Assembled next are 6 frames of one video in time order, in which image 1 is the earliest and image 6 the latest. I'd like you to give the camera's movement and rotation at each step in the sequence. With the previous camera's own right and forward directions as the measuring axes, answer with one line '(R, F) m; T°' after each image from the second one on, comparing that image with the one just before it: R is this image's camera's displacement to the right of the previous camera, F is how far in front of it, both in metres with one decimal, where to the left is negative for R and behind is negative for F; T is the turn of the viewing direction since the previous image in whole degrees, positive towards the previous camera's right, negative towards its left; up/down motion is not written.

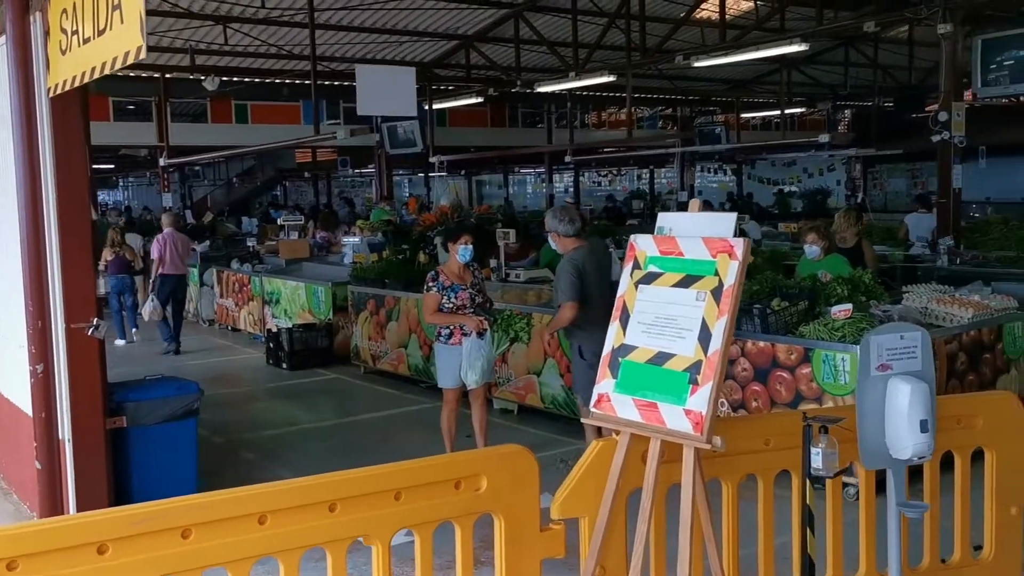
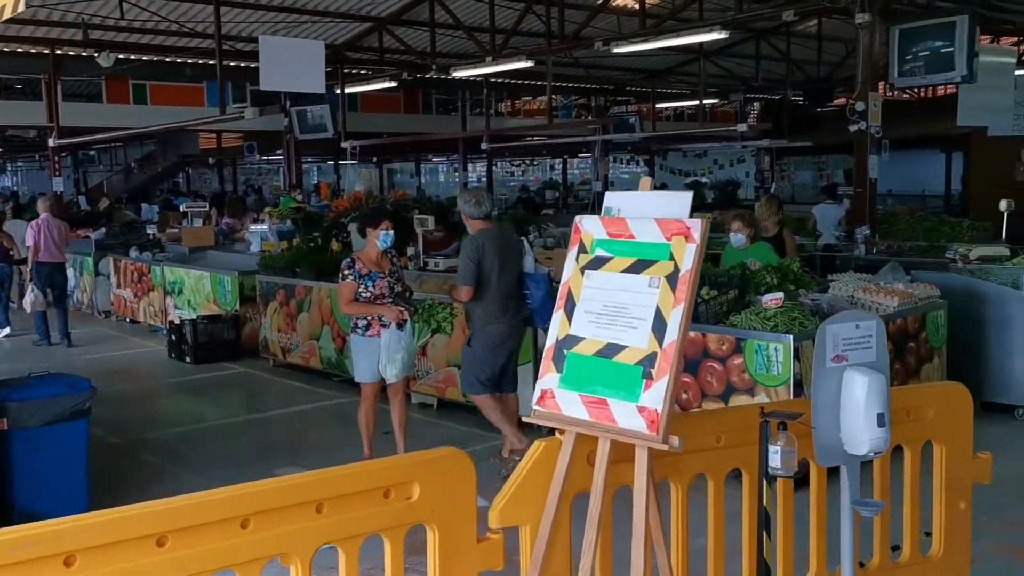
(-0.1, +0.3) m; +5°
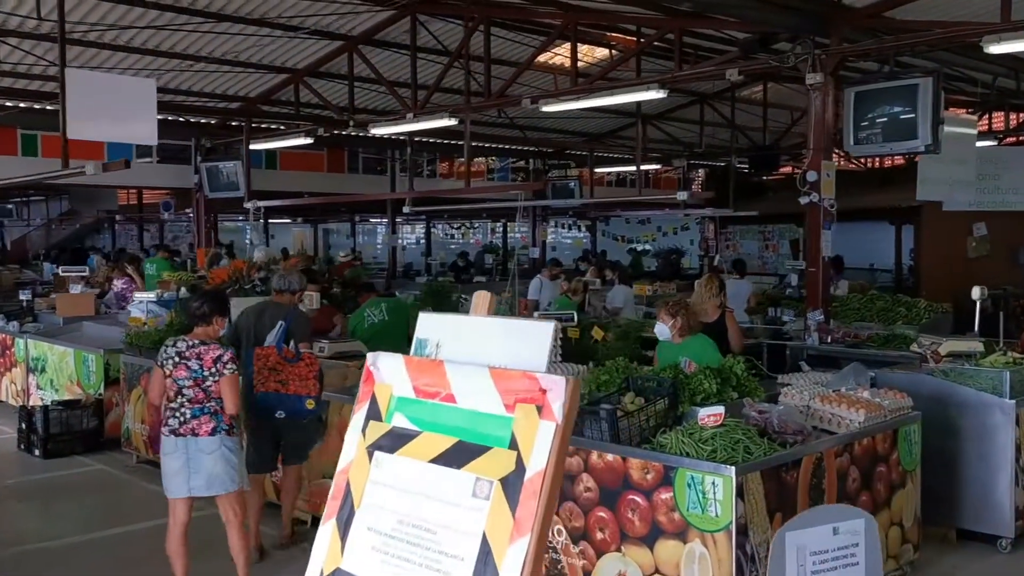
(+0.3, +1.1) m; +3°
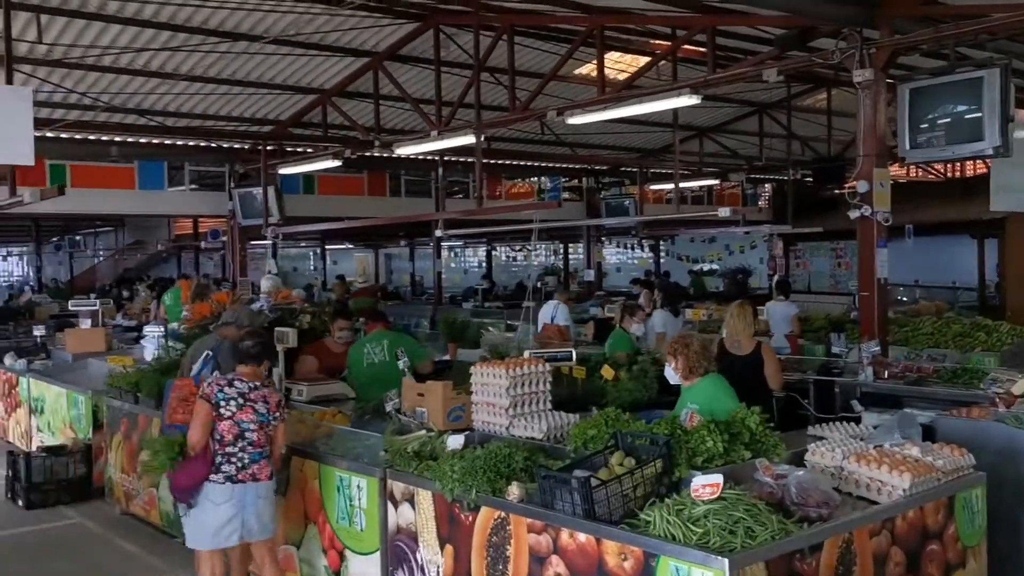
(+0.5, +0.8) m; -5°
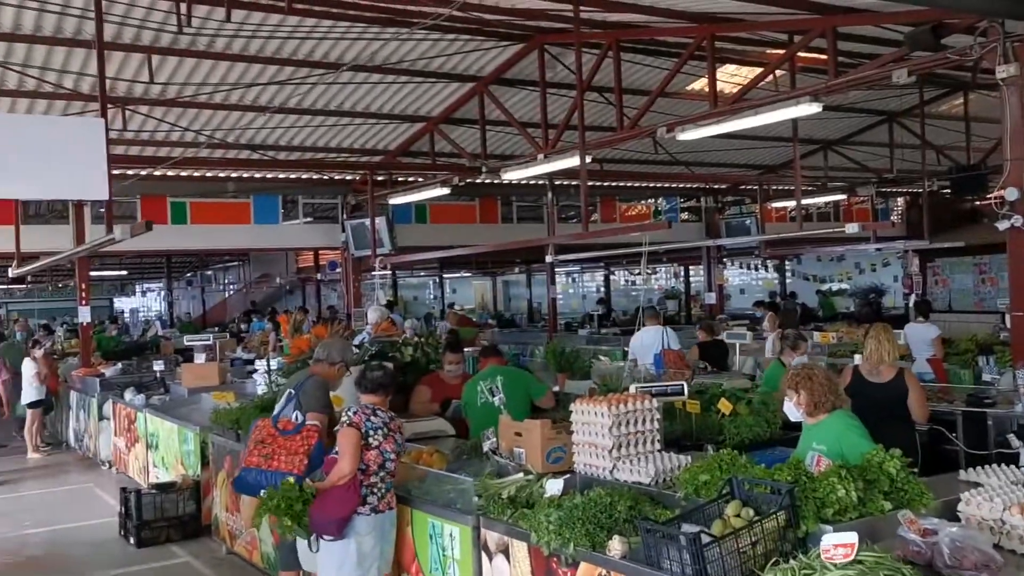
(+0.1, +0.4) m; -7°
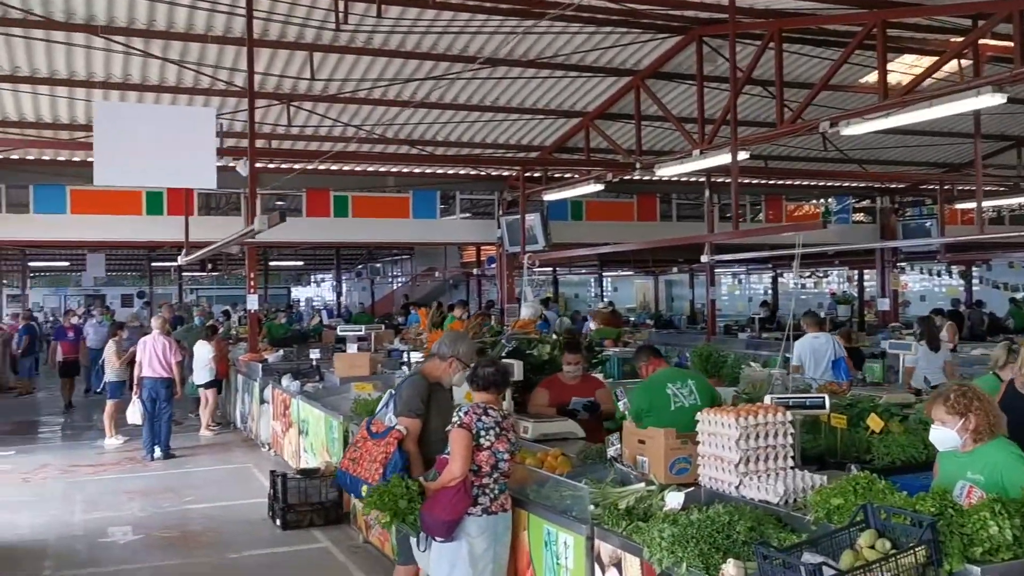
(+0.2, +0.2) m; -10°
